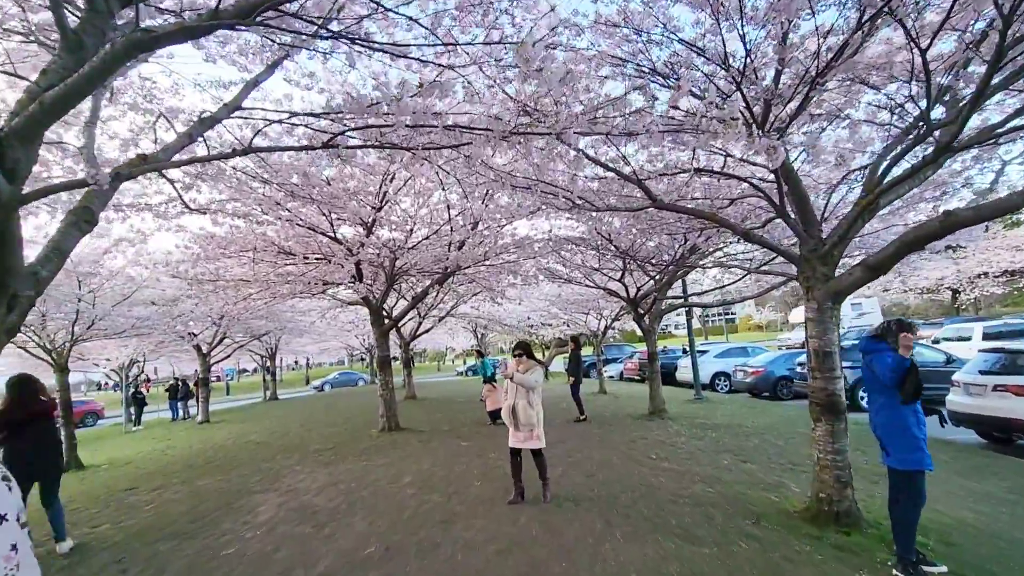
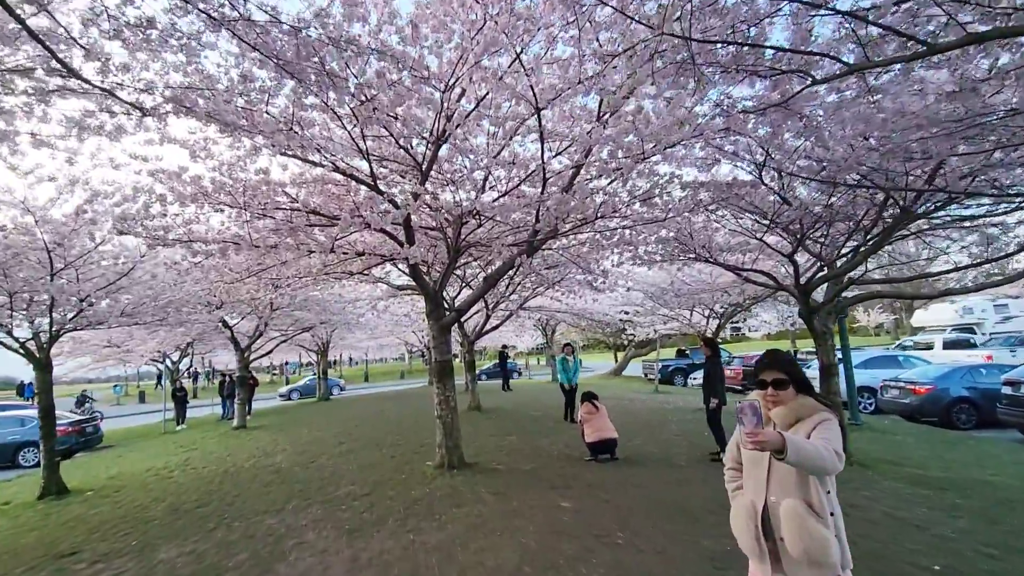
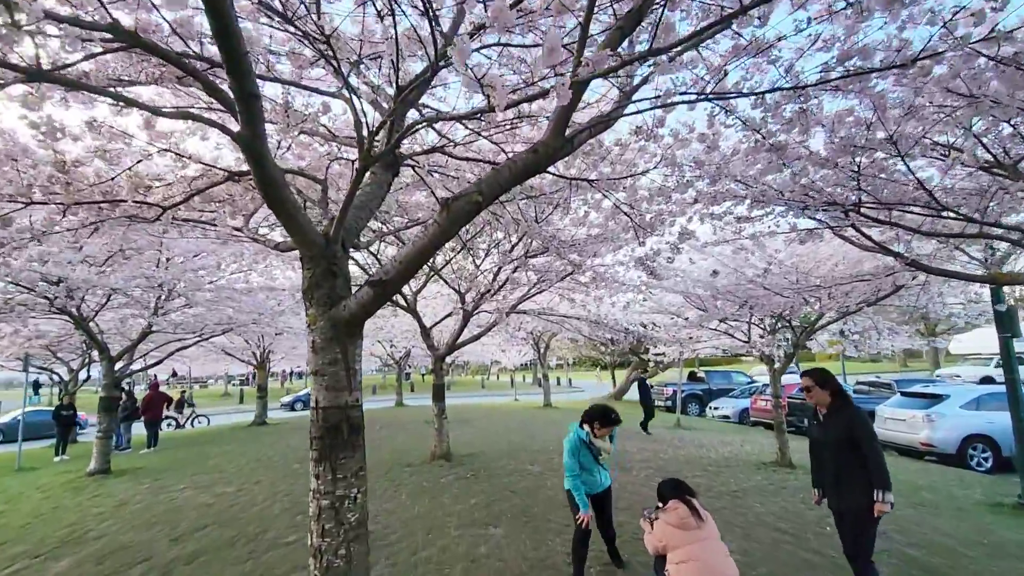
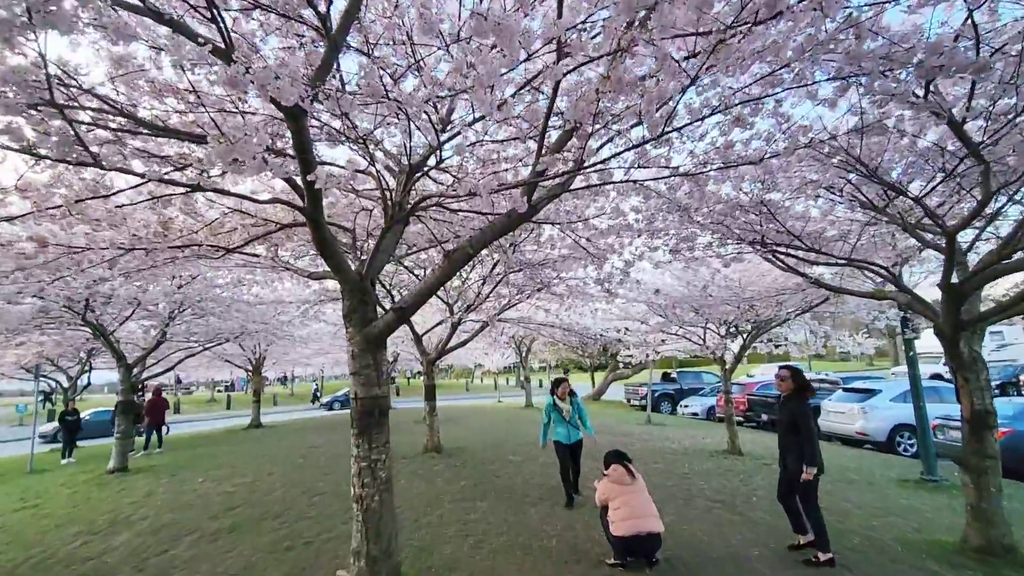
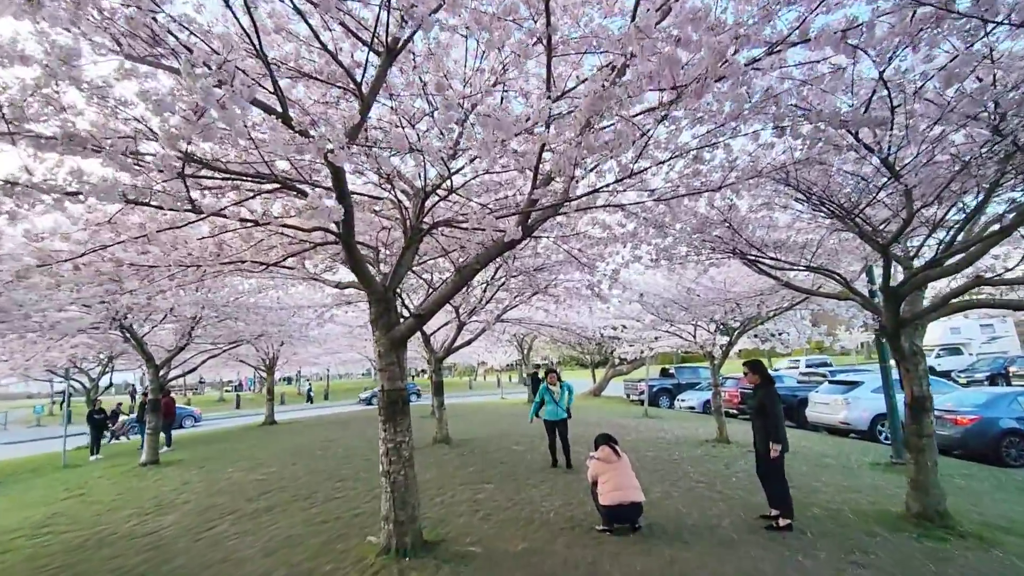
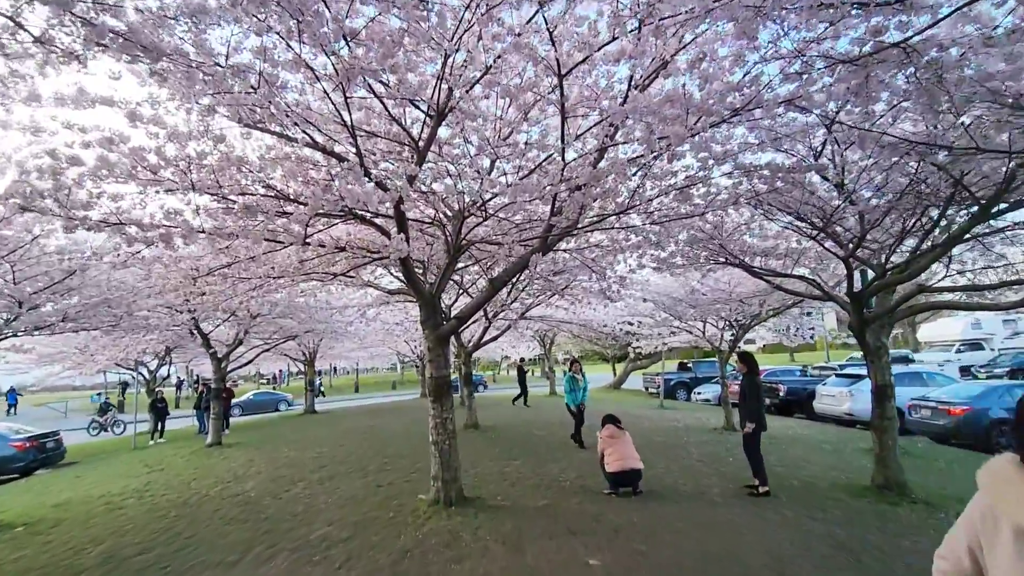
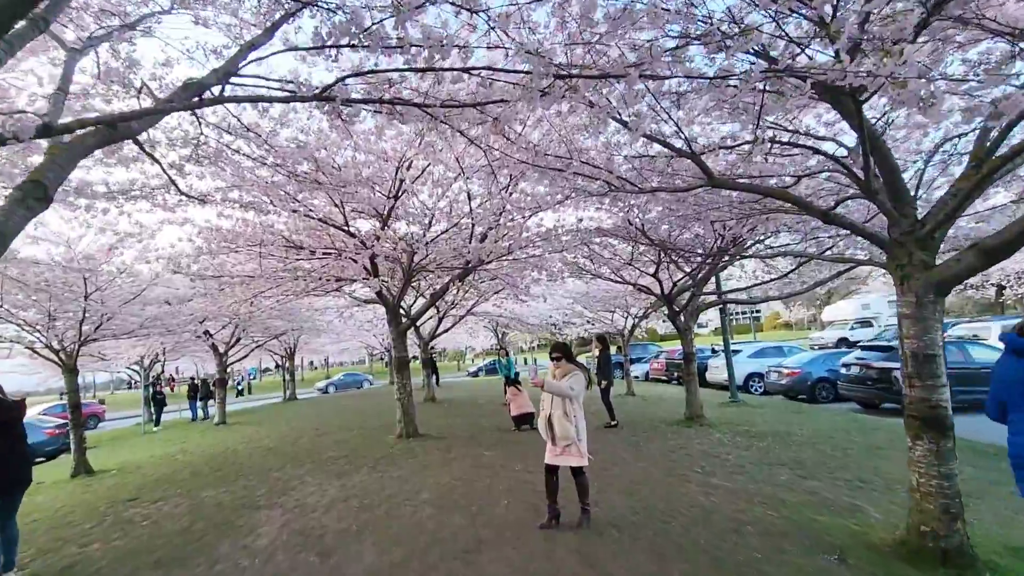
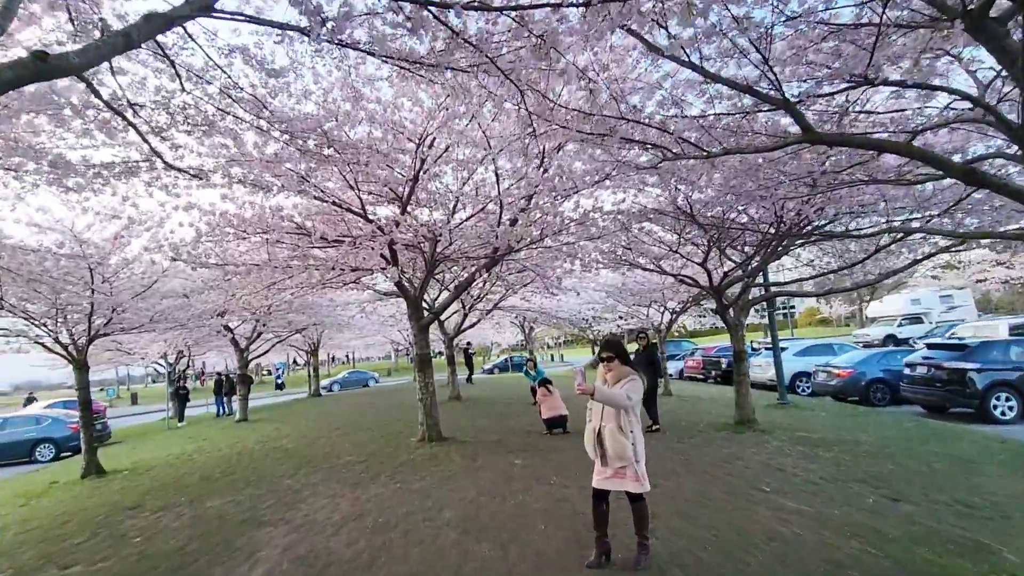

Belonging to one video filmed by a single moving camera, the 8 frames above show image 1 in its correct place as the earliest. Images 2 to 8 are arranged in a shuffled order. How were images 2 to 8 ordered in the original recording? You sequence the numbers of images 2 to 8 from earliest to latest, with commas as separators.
7, 8, 2, 6, 5, 4, 3
